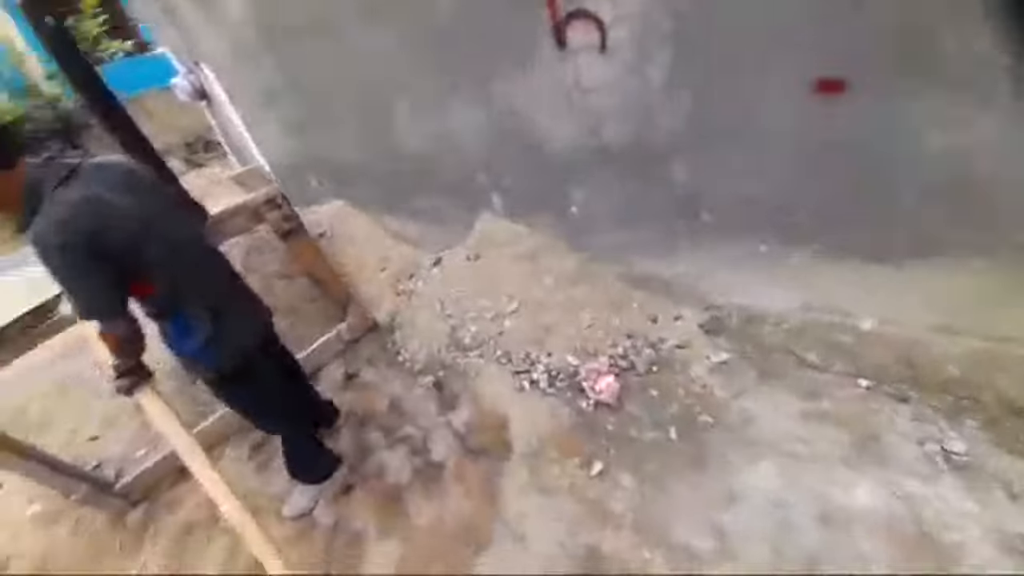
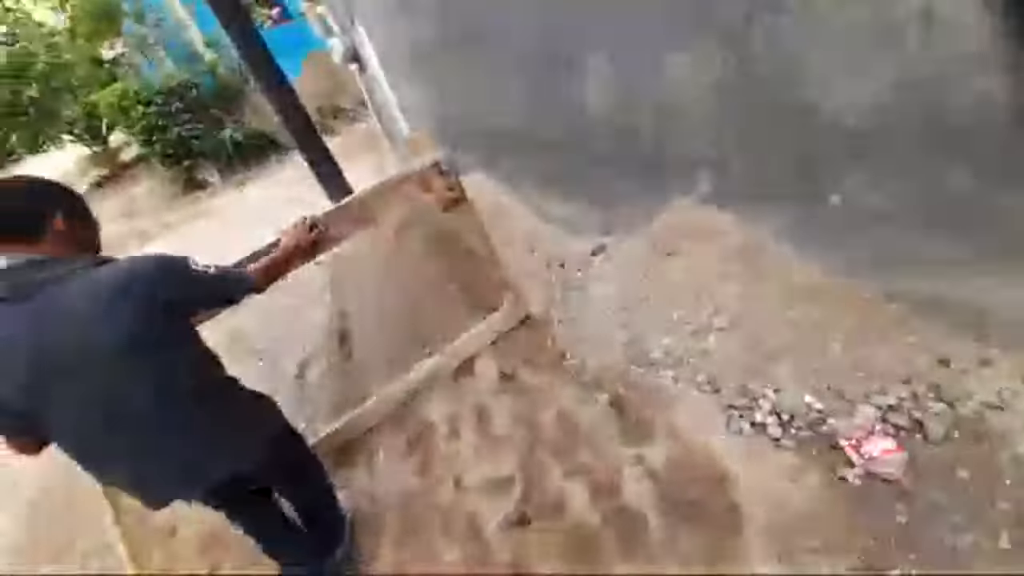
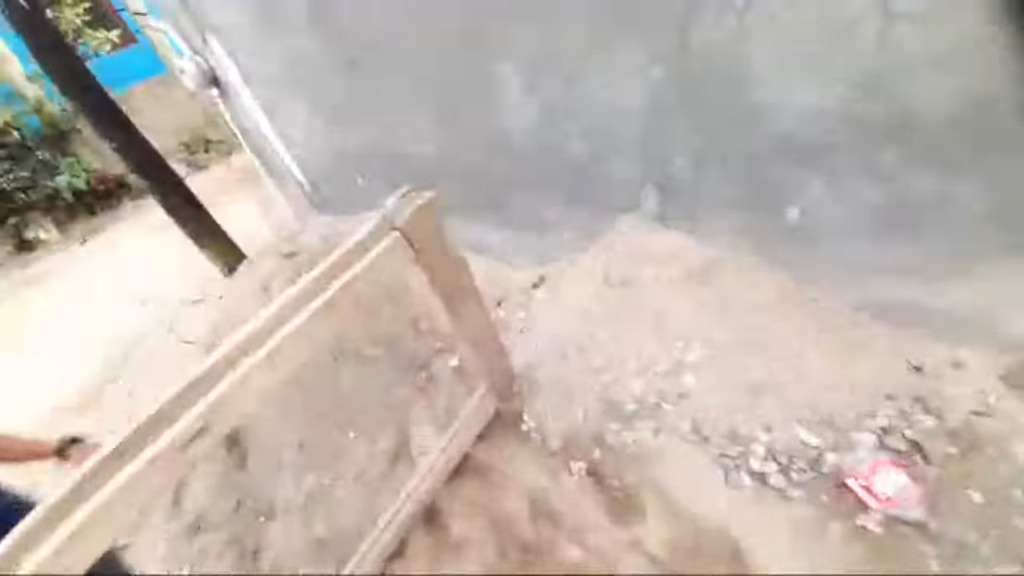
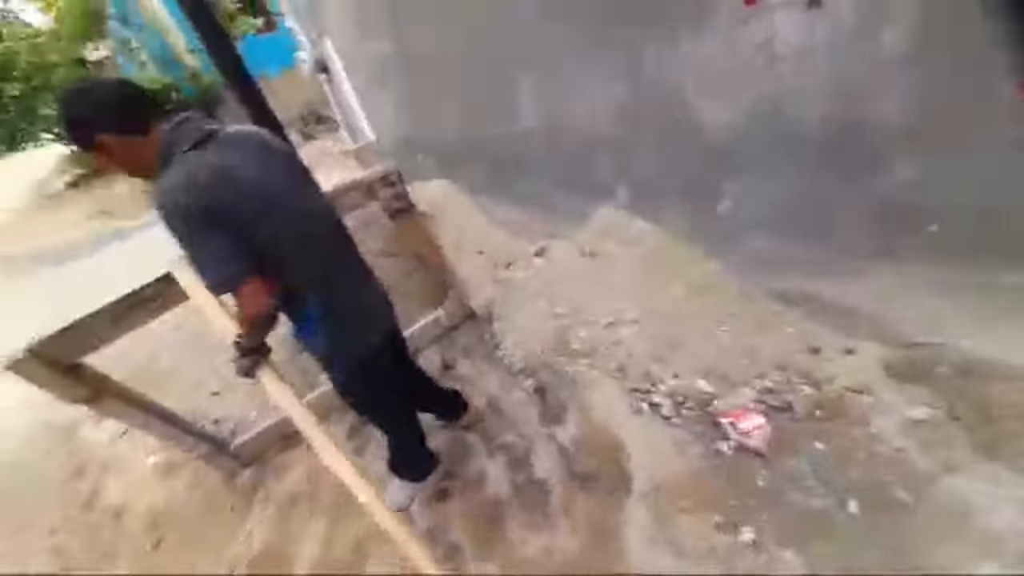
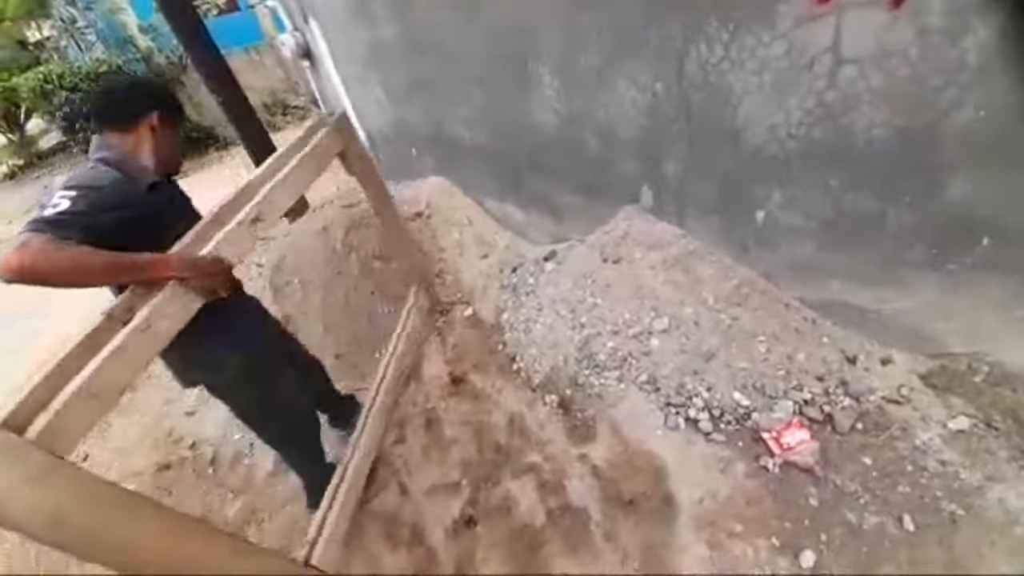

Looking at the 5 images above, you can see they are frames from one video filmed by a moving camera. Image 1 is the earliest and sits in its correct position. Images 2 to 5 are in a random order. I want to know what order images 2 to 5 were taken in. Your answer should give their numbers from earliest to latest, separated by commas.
4, 2, 5, 3
